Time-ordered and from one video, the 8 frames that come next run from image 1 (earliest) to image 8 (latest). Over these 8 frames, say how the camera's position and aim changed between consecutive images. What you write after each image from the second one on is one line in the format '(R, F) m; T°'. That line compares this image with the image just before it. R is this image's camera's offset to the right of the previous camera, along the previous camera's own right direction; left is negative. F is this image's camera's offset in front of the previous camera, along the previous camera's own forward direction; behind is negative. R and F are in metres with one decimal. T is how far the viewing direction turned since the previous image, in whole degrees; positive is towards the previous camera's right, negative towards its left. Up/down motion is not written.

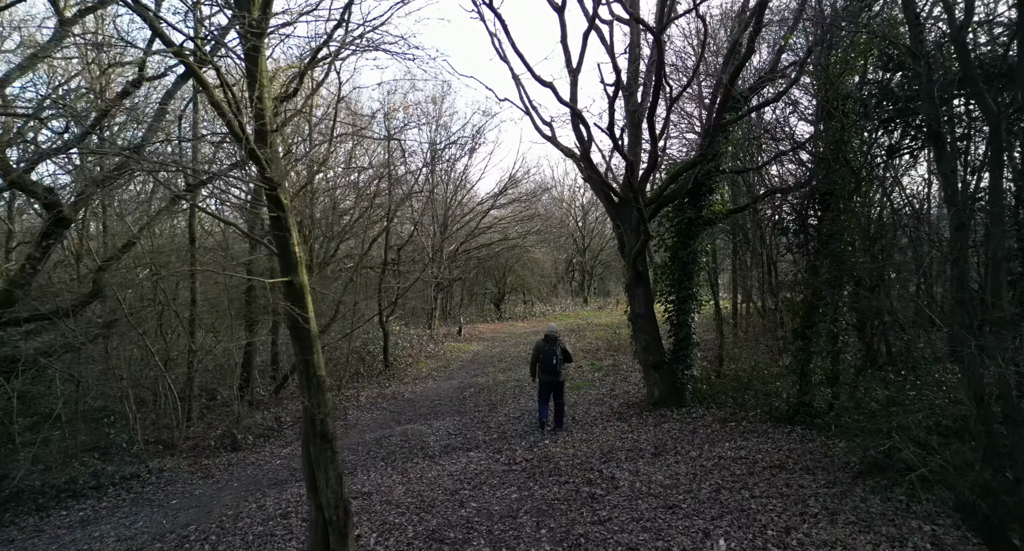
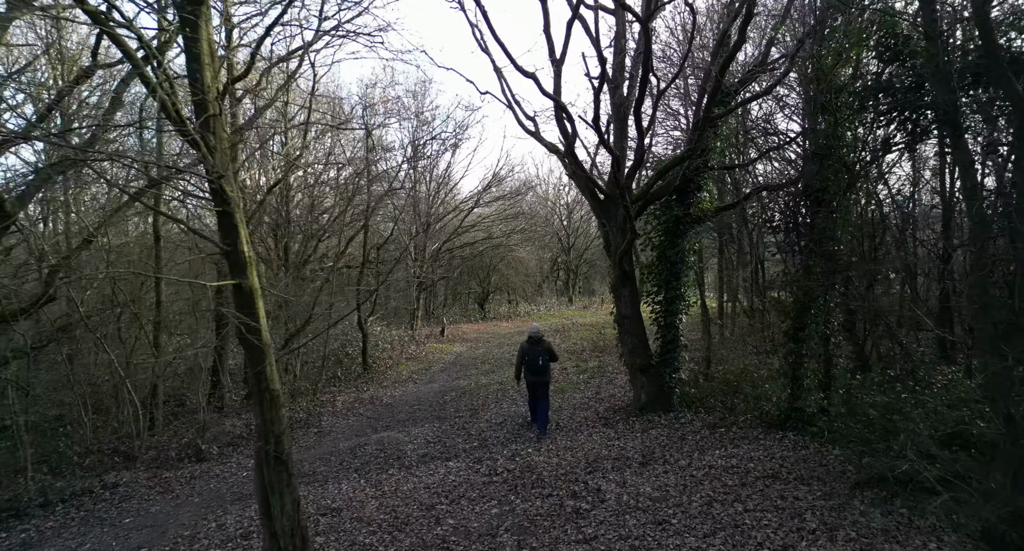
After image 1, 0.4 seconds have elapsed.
(+0.1, +0.5) m; +1°
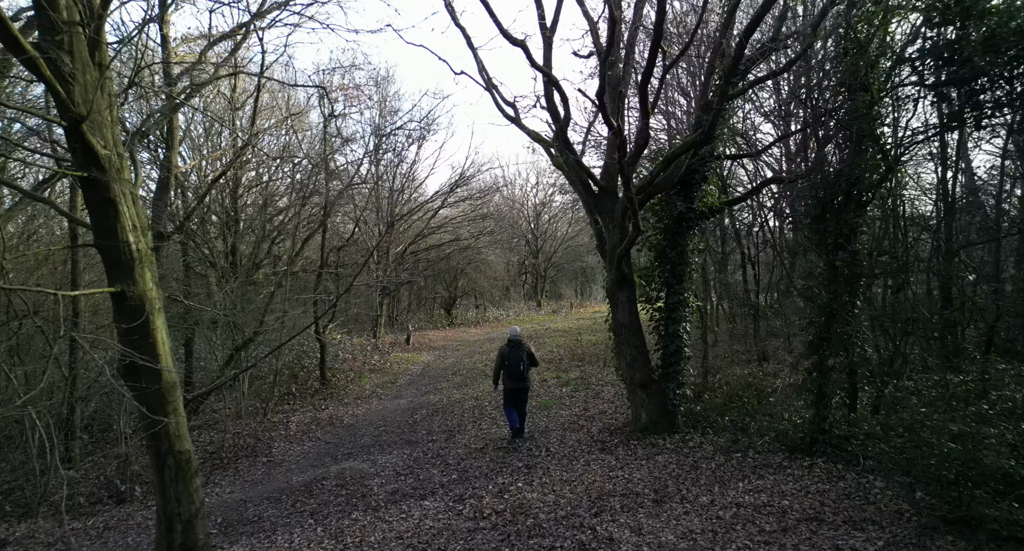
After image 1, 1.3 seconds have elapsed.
(-0.3, +1.4) m; +3°
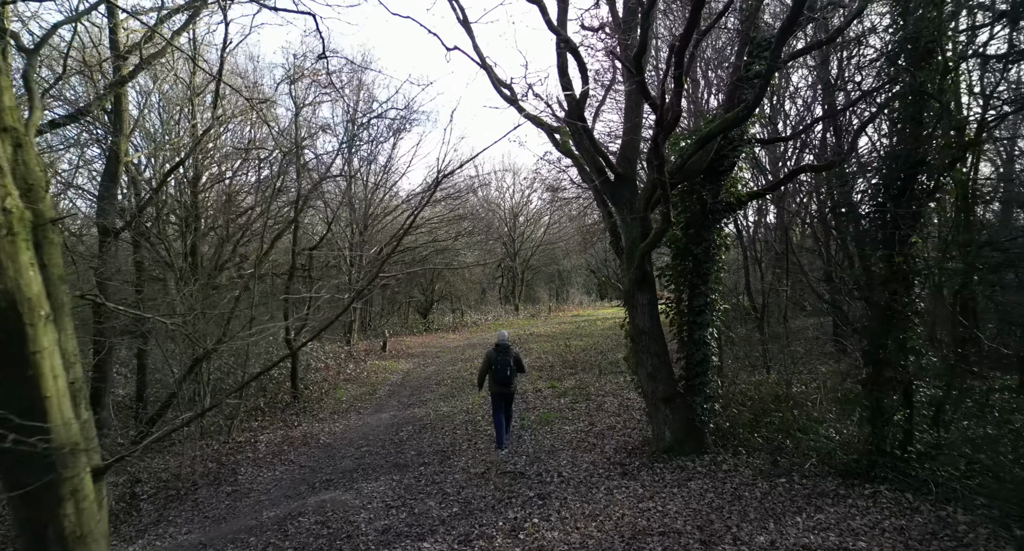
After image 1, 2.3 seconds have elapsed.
(-0.5, +1.2) m; +3°
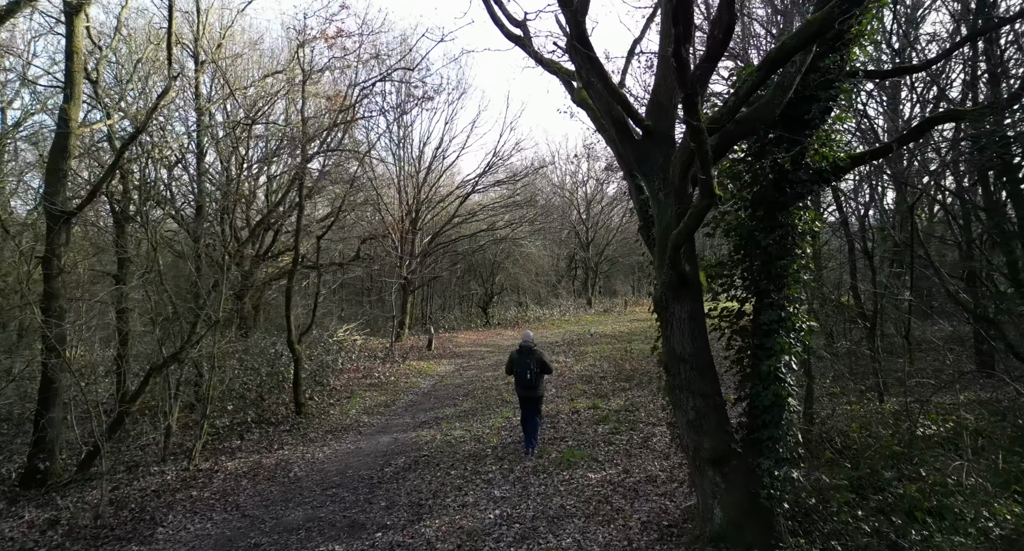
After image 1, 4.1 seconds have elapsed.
(+1.0, +2.6) m; -8°
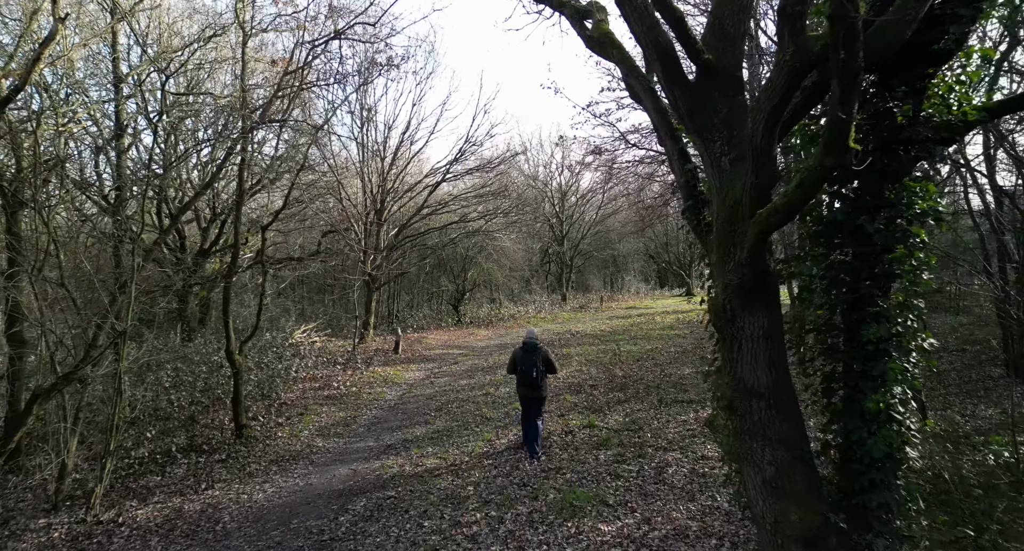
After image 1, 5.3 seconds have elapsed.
(-0.2, +1.8) m; +3°
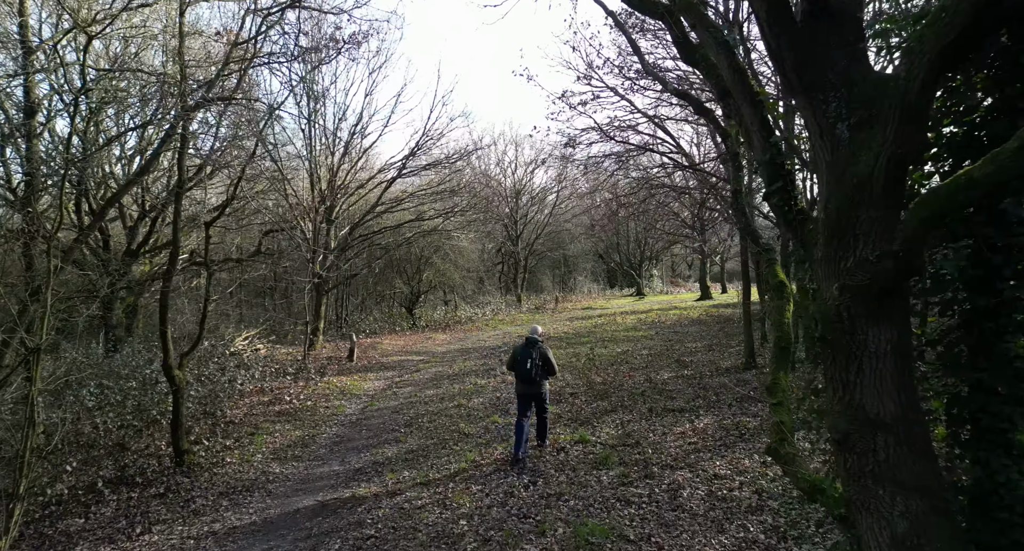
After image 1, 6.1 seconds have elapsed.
(-0.6, +1.1) m; +5°
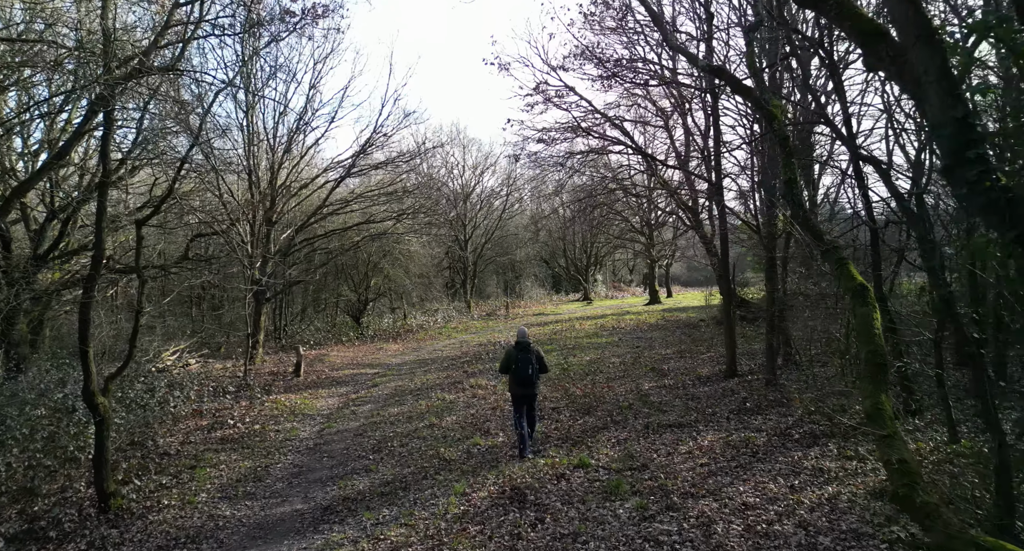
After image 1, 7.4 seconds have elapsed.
(-0.7, +1.1) m; +6°
